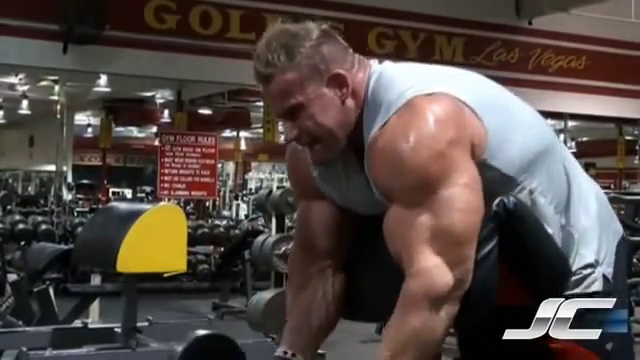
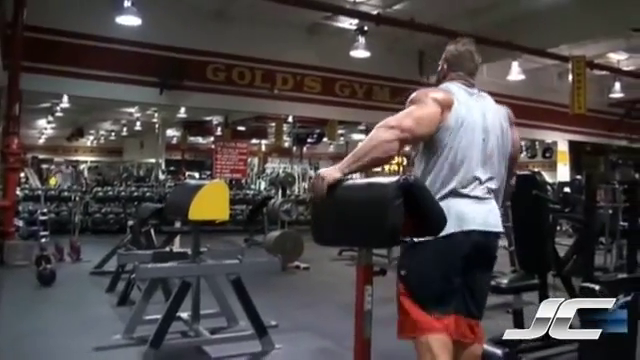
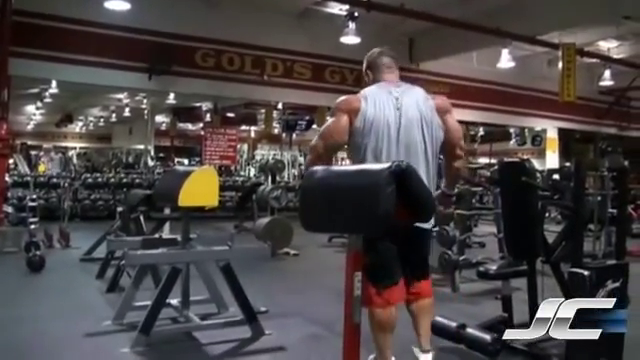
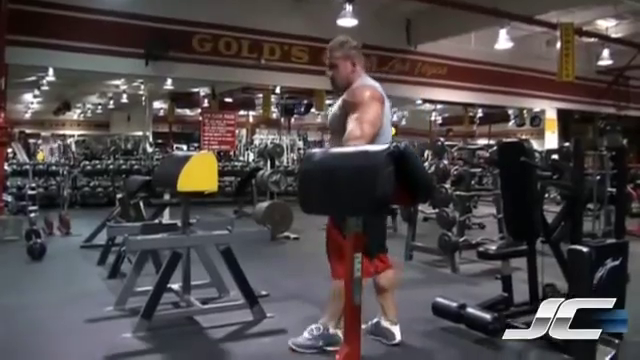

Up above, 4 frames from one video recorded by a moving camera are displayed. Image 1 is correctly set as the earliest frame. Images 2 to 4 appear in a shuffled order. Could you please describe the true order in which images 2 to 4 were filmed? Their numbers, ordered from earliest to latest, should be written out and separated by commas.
2, 3, 4
